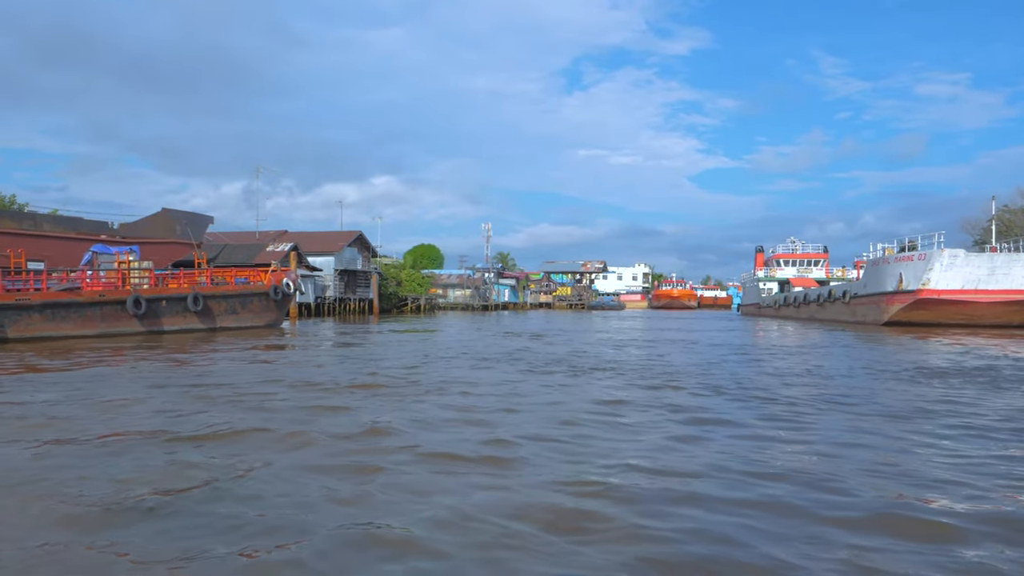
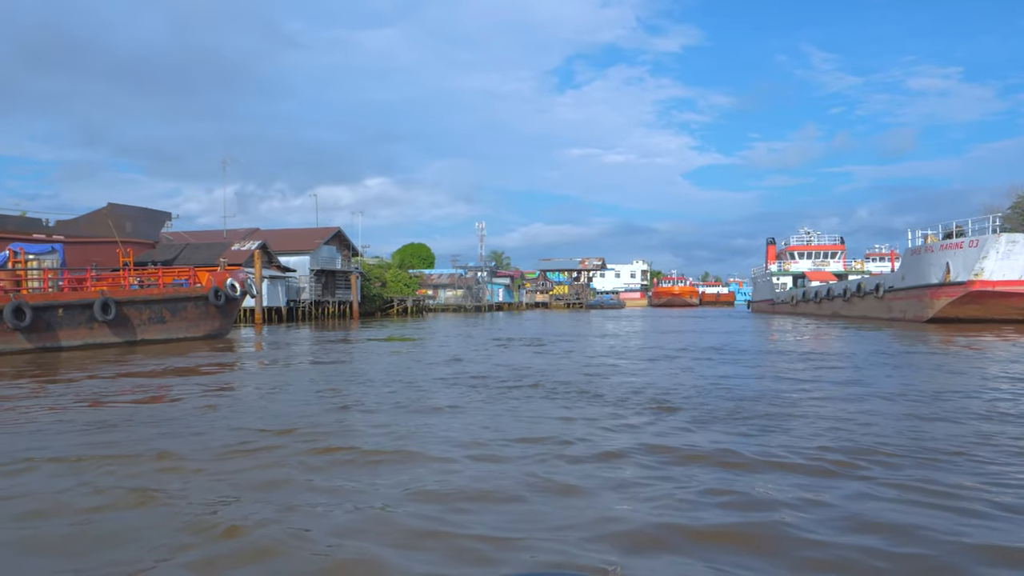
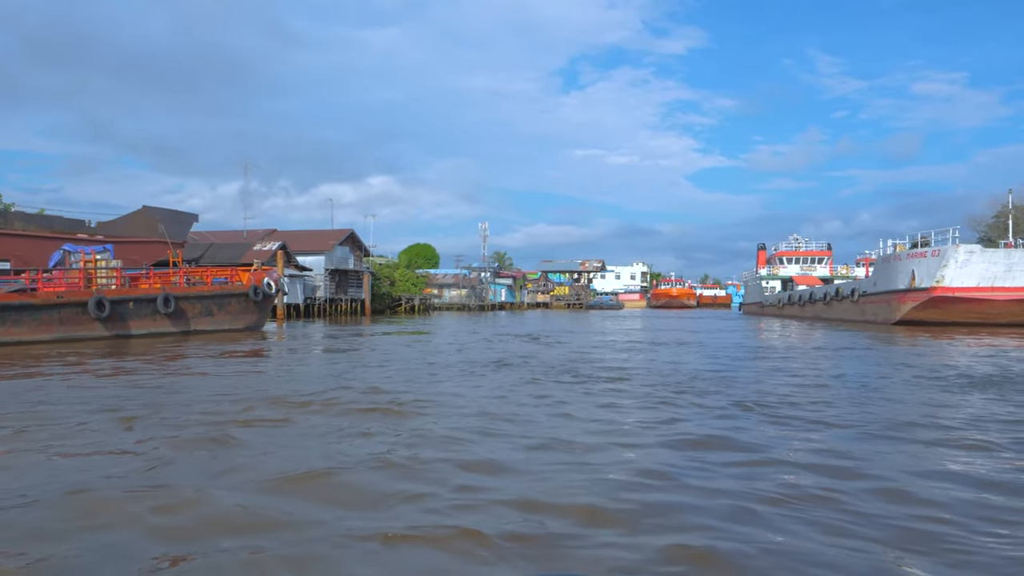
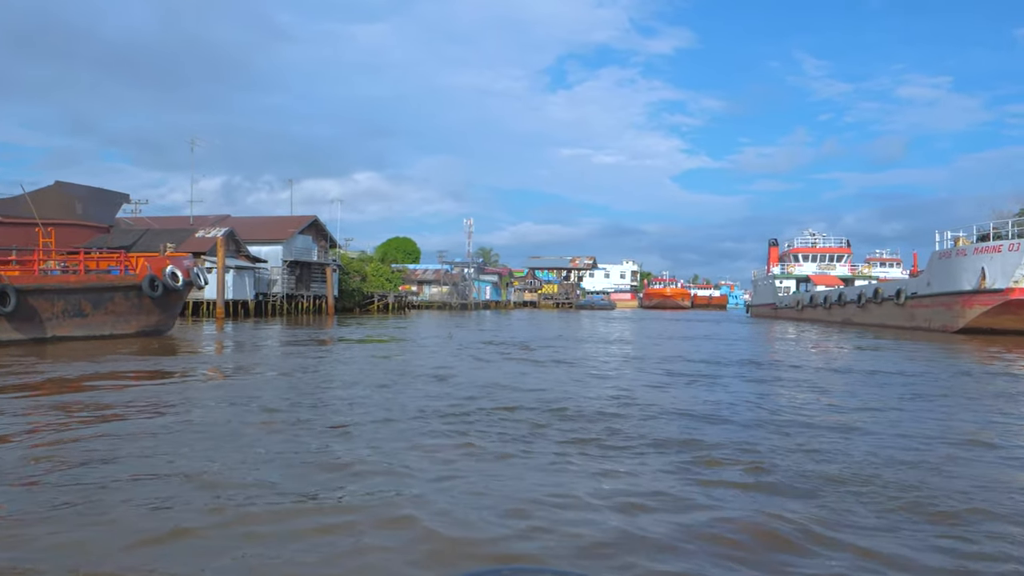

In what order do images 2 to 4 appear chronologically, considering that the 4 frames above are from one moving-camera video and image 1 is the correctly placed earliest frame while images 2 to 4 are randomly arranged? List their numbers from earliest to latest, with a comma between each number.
3, 2, 4
